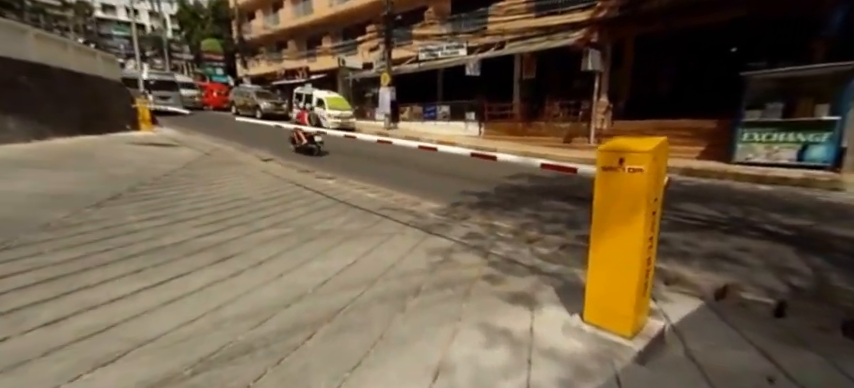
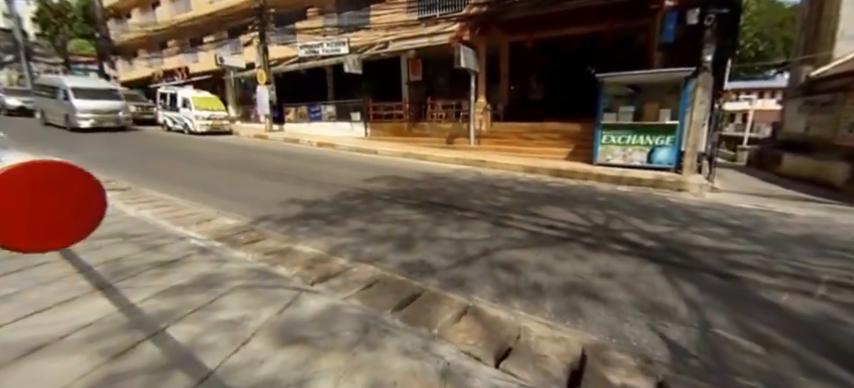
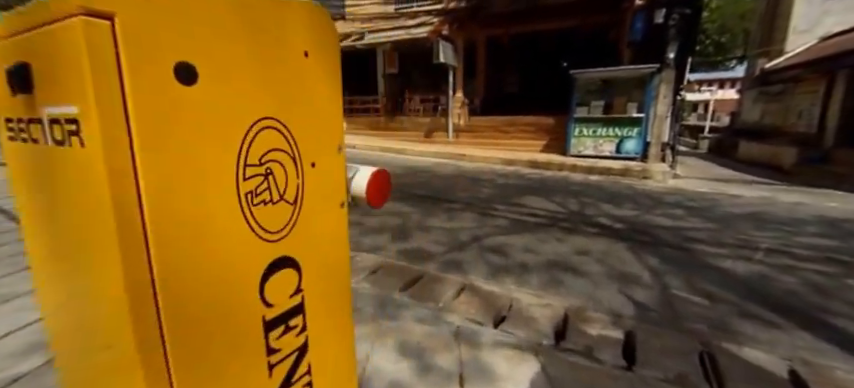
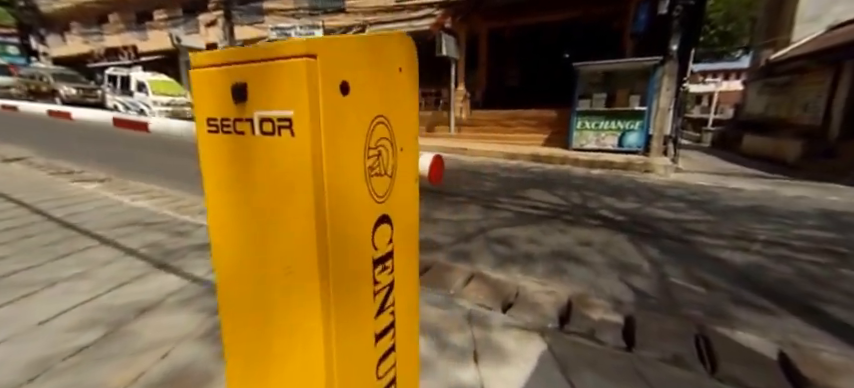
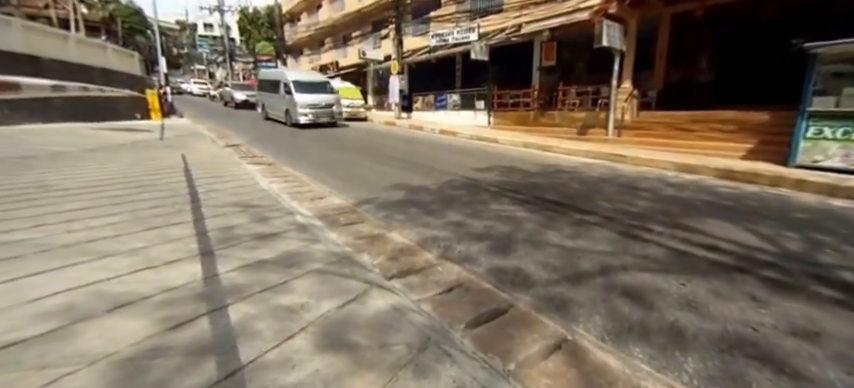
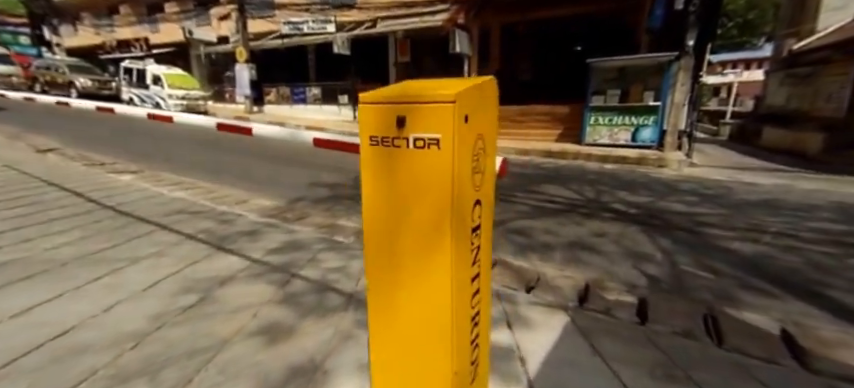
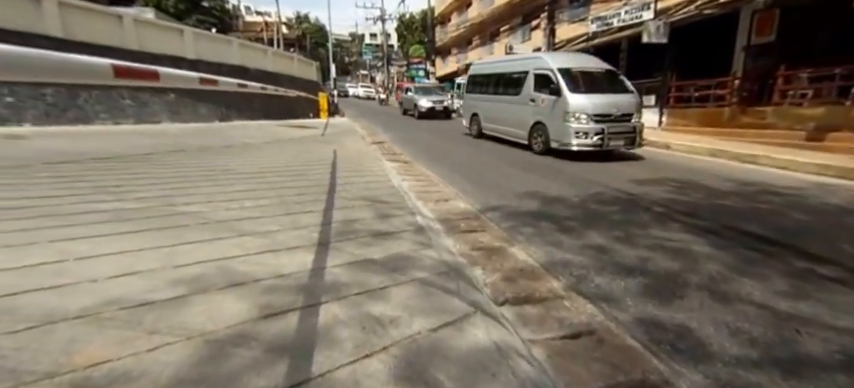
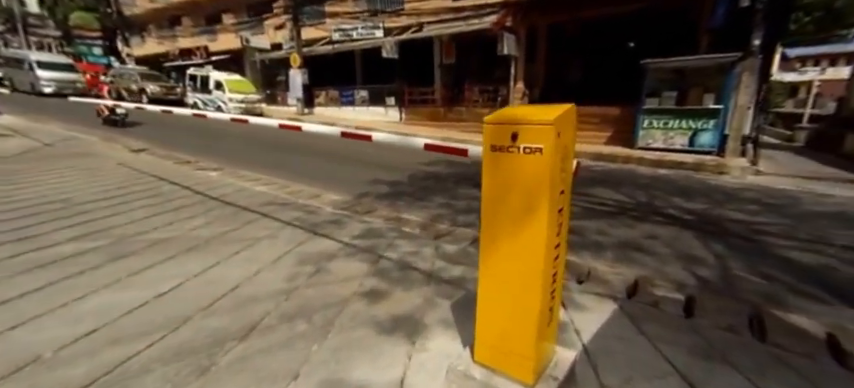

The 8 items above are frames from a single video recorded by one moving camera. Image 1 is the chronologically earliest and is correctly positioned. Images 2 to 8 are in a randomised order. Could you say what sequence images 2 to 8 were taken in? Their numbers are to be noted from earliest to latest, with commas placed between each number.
8, 6, 4, 3, 2, 5, 7
